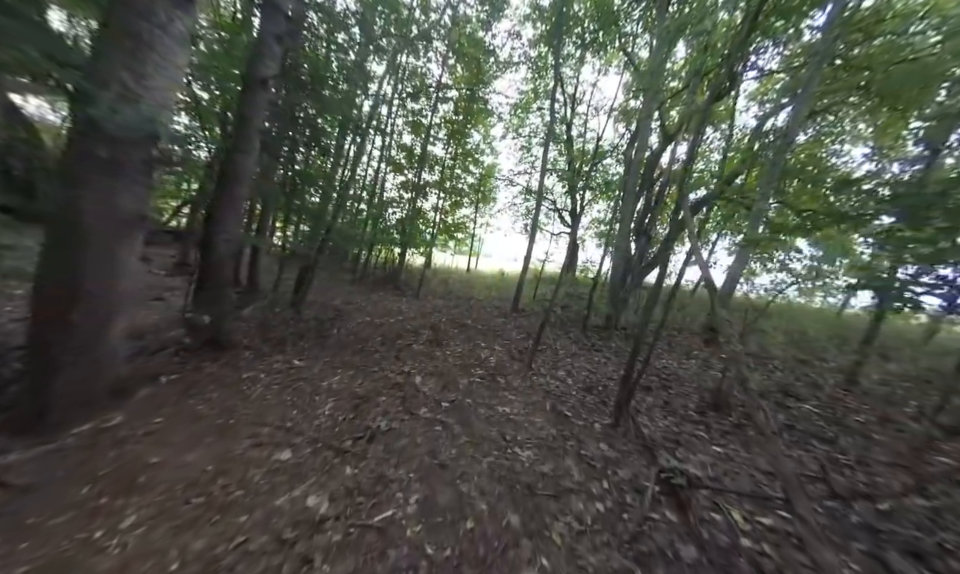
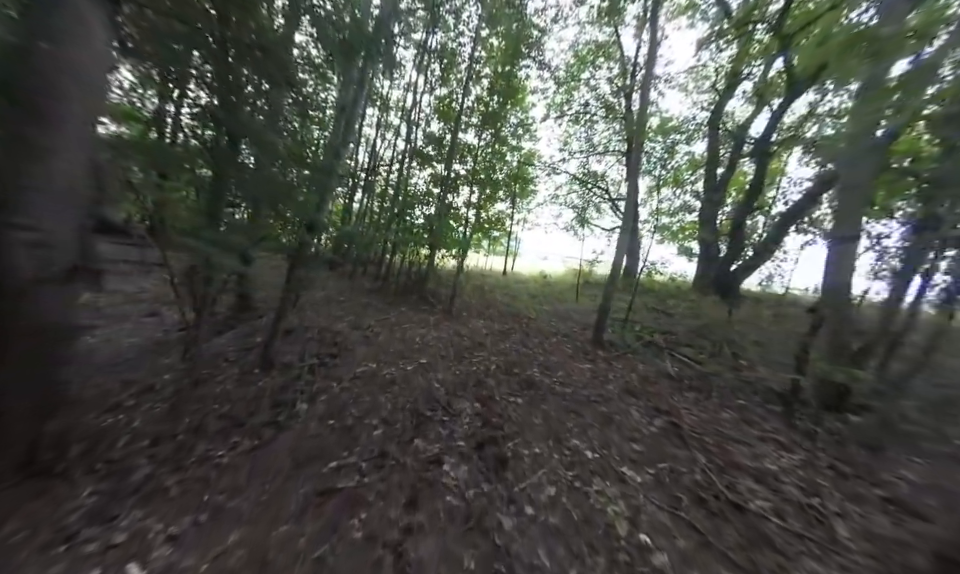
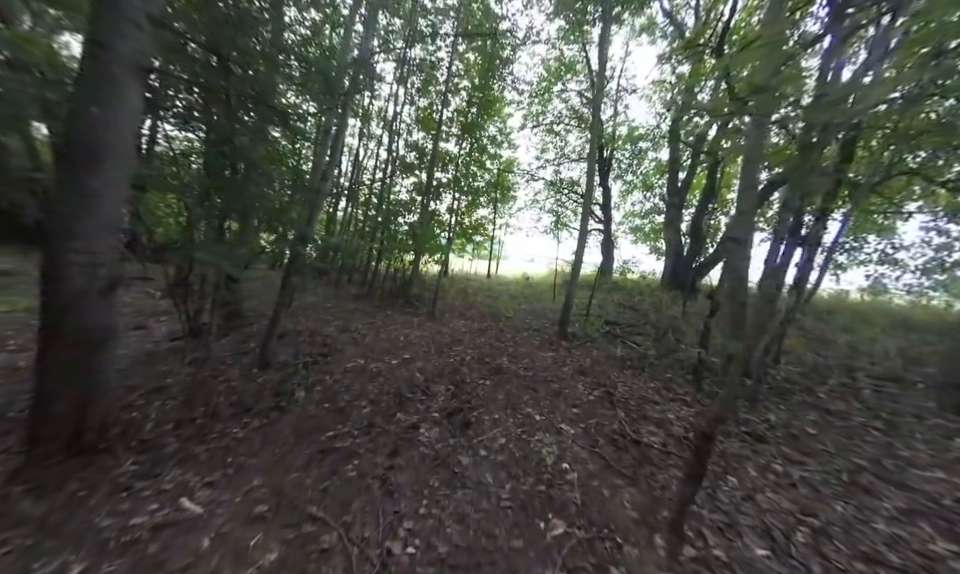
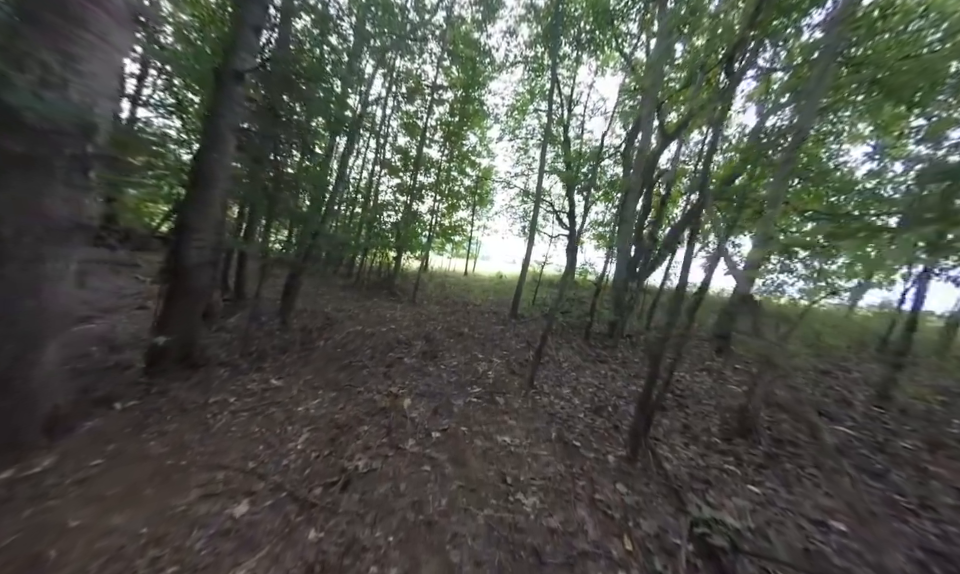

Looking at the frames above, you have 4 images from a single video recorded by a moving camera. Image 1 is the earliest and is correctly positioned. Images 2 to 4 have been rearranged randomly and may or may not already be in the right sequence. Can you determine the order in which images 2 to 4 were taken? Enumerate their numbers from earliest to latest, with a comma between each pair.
4, 3, 2
